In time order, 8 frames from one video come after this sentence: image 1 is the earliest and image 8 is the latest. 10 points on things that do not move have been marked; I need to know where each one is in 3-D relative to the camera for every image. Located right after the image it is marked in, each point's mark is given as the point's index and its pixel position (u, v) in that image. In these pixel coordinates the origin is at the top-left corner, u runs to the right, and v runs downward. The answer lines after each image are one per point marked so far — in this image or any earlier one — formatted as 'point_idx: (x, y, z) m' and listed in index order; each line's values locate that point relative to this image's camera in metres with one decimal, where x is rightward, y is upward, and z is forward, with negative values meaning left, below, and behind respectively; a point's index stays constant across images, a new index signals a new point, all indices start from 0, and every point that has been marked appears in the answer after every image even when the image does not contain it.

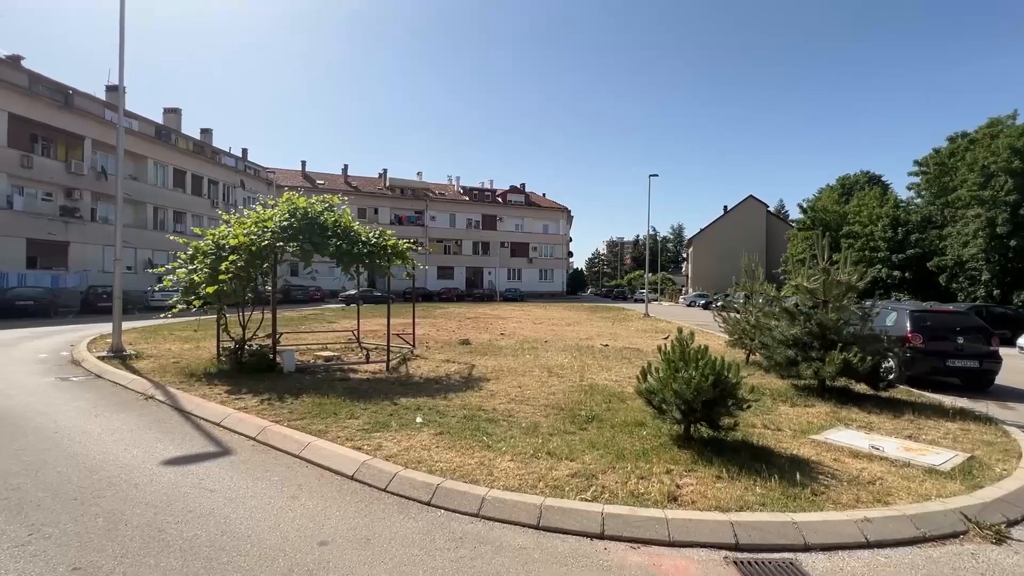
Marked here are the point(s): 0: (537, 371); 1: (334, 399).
0: (+0.6, -1.8, +10.3) m
1: (-2.8, -1.8, +7.4) m
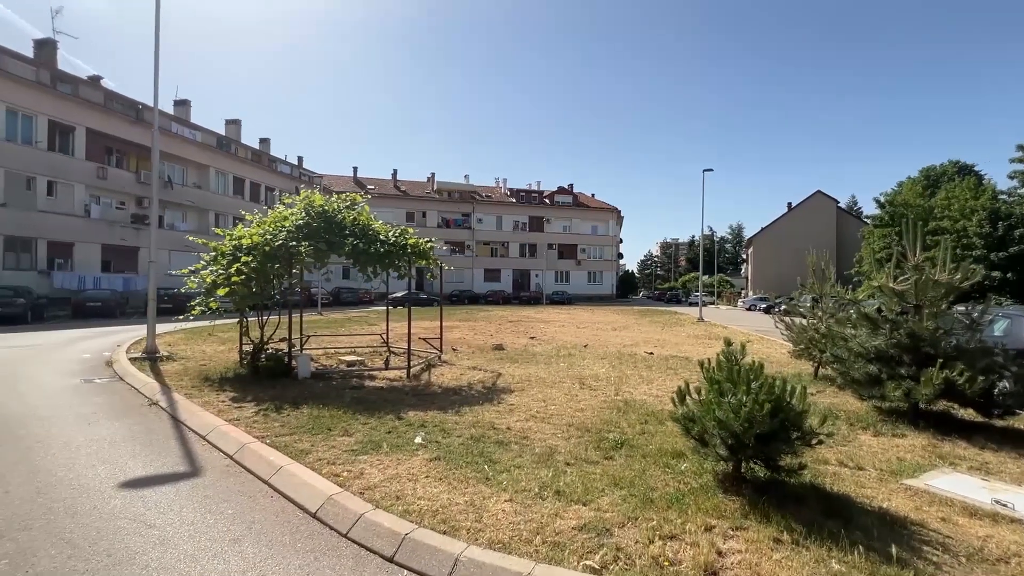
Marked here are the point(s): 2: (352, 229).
0: (+1.1, -1.9, +9.3) m
1: (-2.6, -1.8, +6.8) m
2: (-3.3, +1.2, +9.6) m
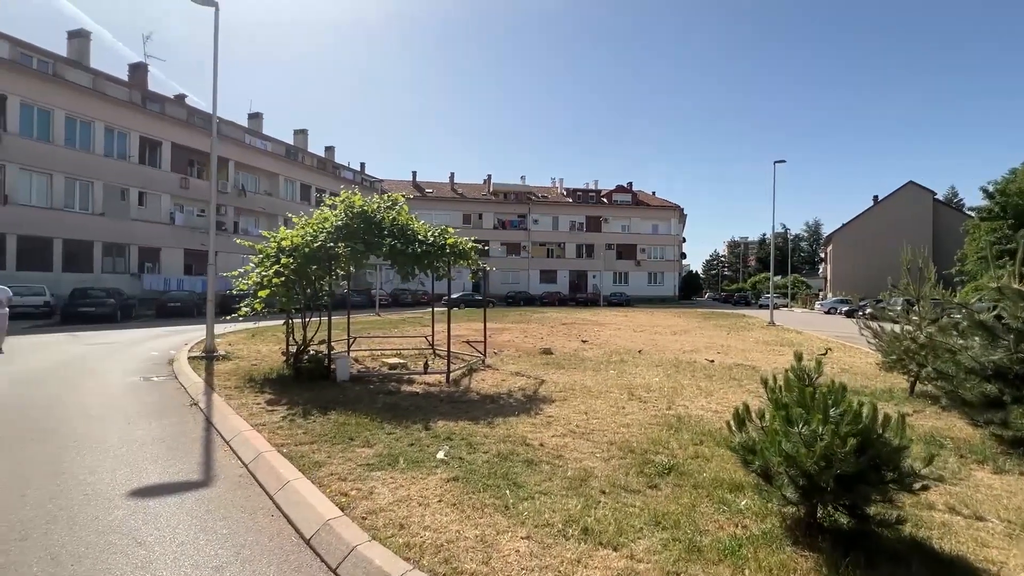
0: (+1.9, -1.9, +8.5) m
1: (-2.1, -1.8, +6.5) m
2: (-2.4, +1.2, +9.4) m
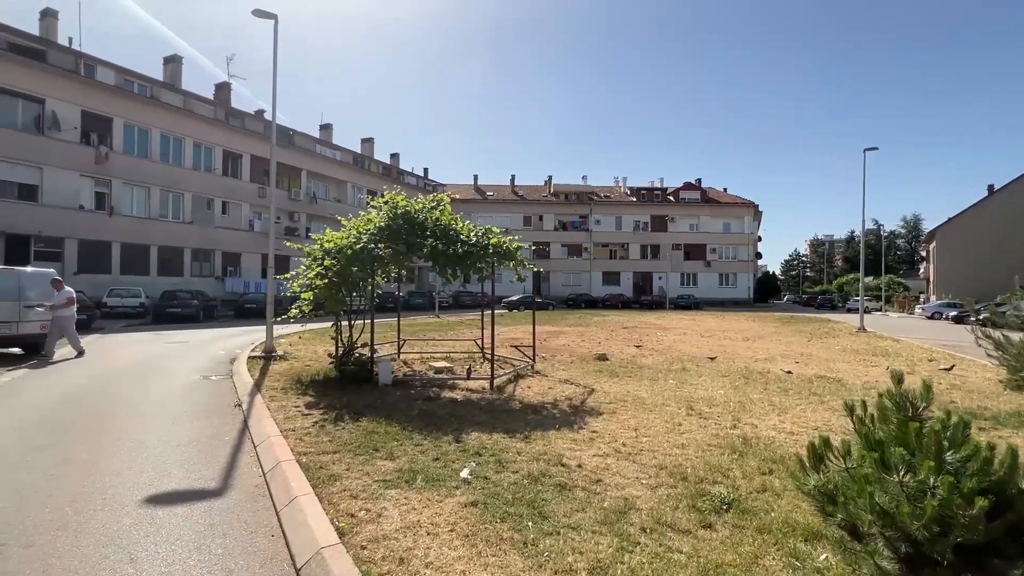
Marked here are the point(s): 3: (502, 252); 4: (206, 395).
0: (+2.6, -1.9, +7.7) m
1: (-1.6, -1.8, +6.2) m
2: (-1.5, +1.1, +9.2) m
3: (-0.2, +0.7, +9.2) m
4: (-5.4, -1.9, +8.3) m
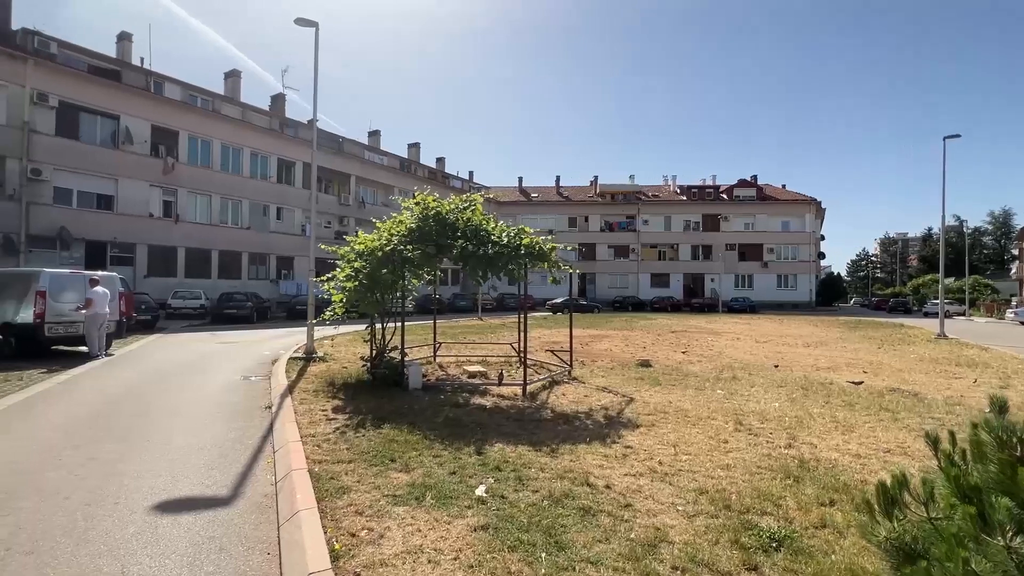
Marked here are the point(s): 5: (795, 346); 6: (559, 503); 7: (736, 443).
0: (+3.1, -2.0, +7.0) m
1: (-1.3, -1.9, +5.9) m
2: (-0.9, +1.1, +8.9) m
3: (+0.4, +0.7, +8.8) m
4: (-4.9, -1.9, +8.5) m
5: (+10.6, -2.2, +17.7) m
6: (+0.4, -1.9, +4.2) m
7: (+2.9, -2.0, +6.0) m
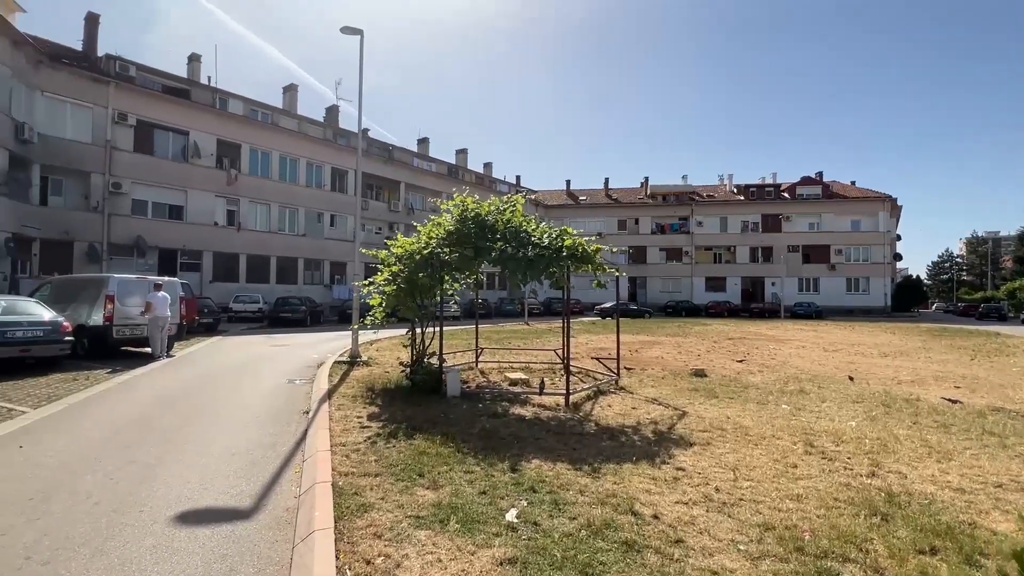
0: (+3.6, -2.0, +6.2) m
1: (-0.8, -1.9, +5.6) m
2: (-0.2, +1.0, +8.6) m
3: (+1.2, +0.6, +8.4) m
4: (-4.1, -2.0, +8.5) m
5: (+12.2, -2.3, +16.1) m
6: (+0.7, -2.0, +3.7) m
7: (+3.3, -2.0, +5.3) m
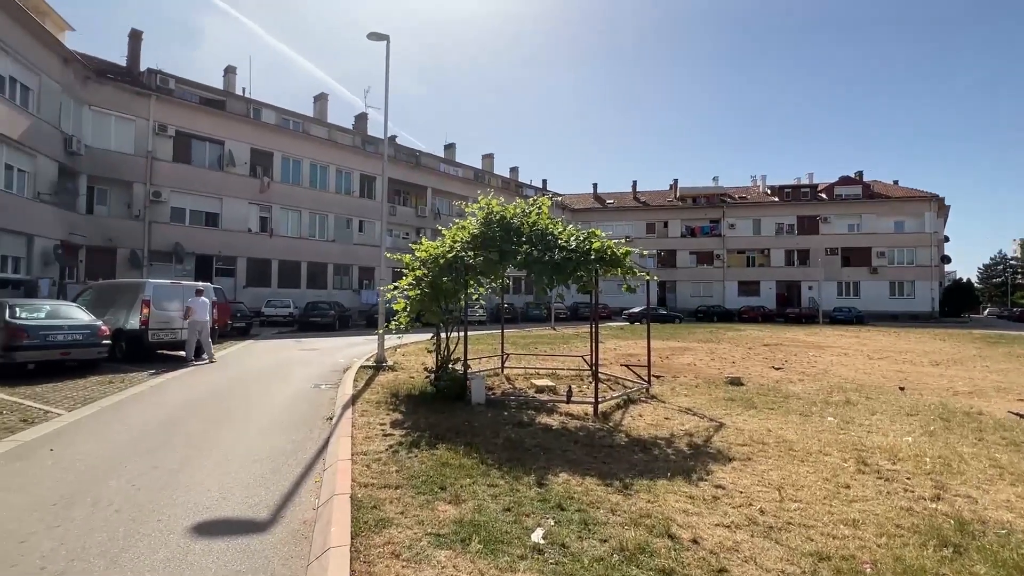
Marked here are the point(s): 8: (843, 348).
0: (+3.9, -2.1, +5.7) m
1: (-0.5, -2.0, +5.4) m
2: (+0.3, +0.9, +8.3) m
3: (+1.6, +0.5, +8.0) m
4: (-3.7, -2.1, +8.5) m
5: (+13.1, -2.5, +15.1) m
6: (+0.9, -2.0, +3.4) m
7: (+3.6, -2.1, +4.8) m
8: (+14.0, -2.5, +19.9) m
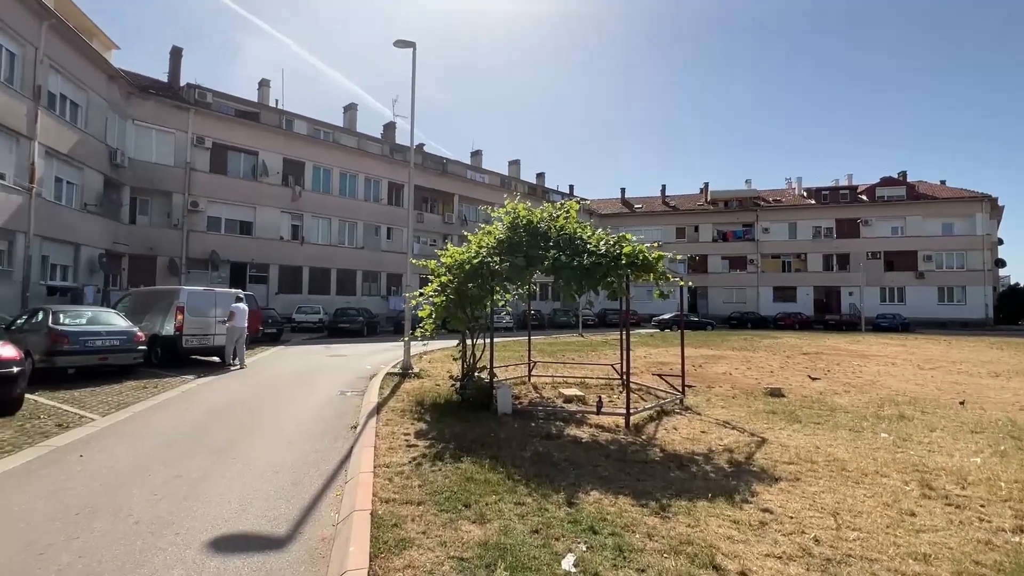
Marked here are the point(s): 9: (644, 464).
0: (+4.3, -2.1, +5.2) m
1: (-0.2, -2.0, +5.2) m
2: (+0.8, +0.8, +8.1) m
3: (+2.0, +0.4, +7.7) m
4: (-3.2, -2.2, +8.4) m
5: (+13.9, -2.6, +14.1) m
6: (+1.1, -2.0, +3.1) m
7: (+3.8, -2.1, +4.3) m
8: (+15.1, -2.8, +18.8) m
9: (+1.6, -2.2, +5.9) m
